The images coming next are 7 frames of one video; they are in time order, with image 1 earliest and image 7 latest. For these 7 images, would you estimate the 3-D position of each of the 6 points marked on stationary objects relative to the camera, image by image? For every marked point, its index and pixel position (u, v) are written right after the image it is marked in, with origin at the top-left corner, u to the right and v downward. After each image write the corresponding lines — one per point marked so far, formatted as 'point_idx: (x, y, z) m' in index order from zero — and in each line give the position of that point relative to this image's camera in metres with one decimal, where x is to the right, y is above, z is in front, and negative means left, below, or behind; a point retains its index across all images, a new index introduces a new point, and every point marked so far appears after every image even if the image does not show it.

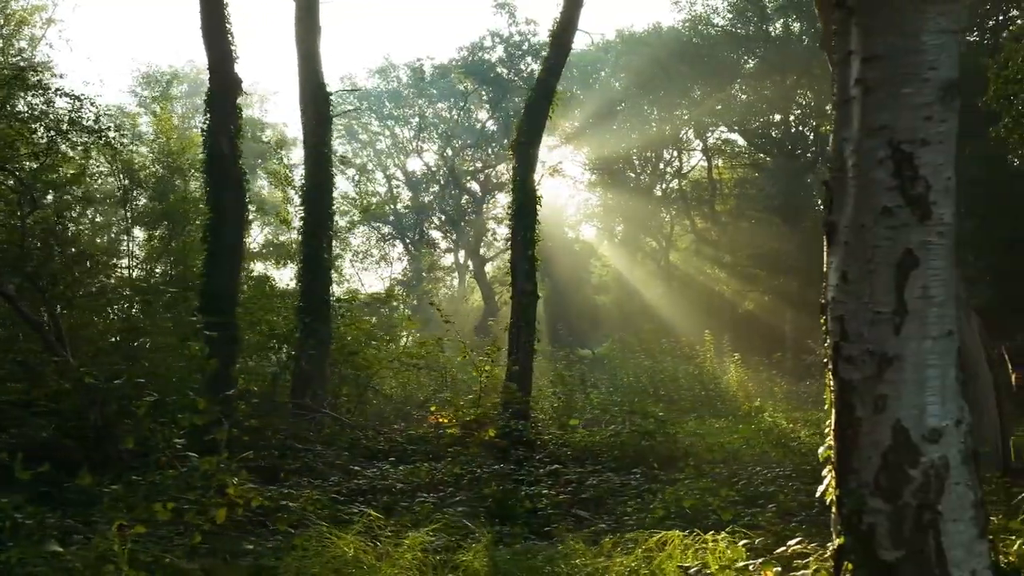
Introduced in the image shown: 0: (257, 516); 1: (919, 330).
0: (-1.9, -1.7, +7.0) m
1: (+1.6, -0.2, +3.8) m
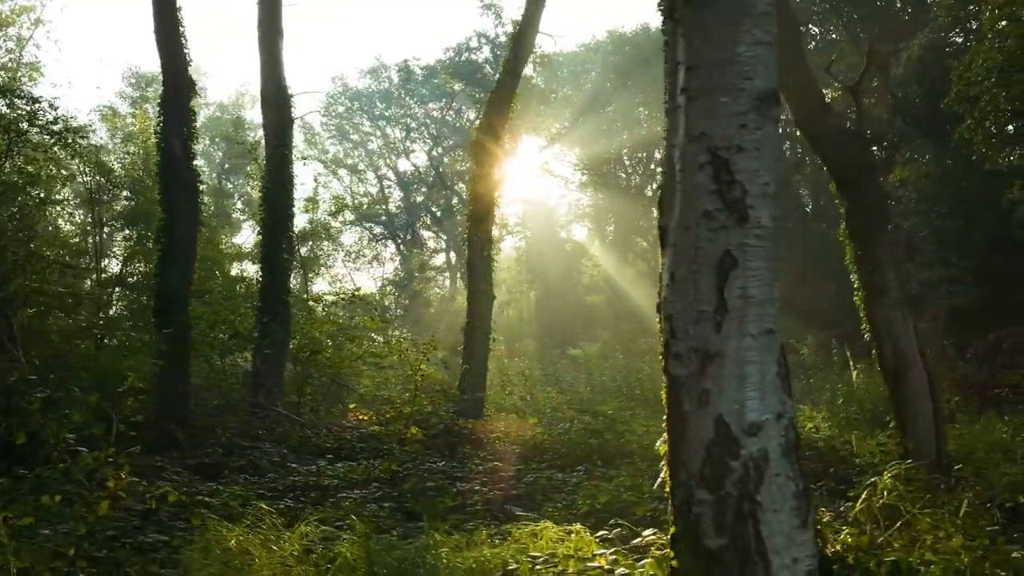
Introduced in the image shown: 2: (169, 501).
0: (-2.6, -1.7, +7.2) m
1: (+1.0, -0.2, +4.0) m
2: (-2.6, -1.6, +7.2) m
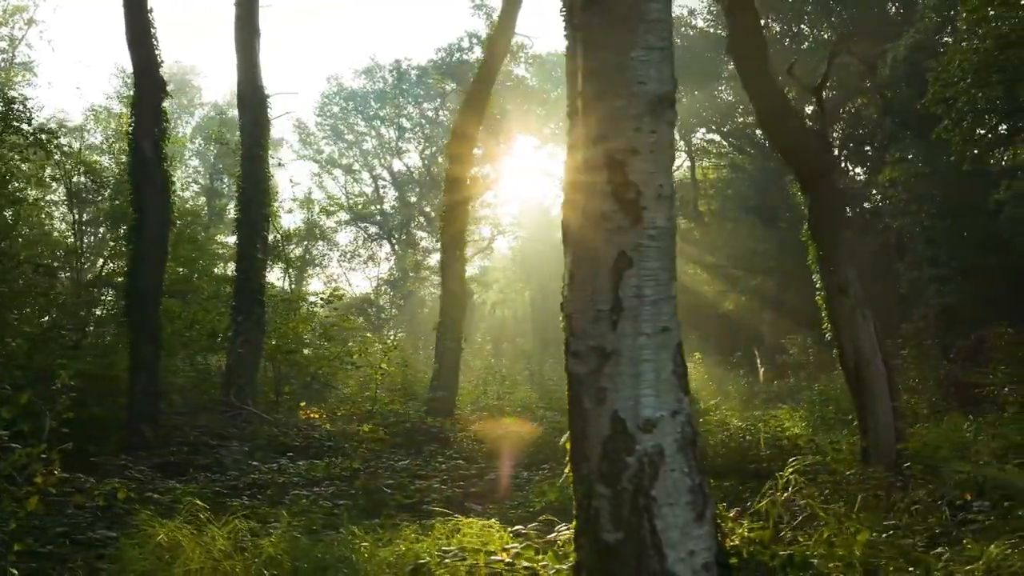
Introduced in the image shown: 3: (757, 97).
0: (-3.0, -1.7, +7.2) m
1: (+0.5, -0.2, +4.1) m
2: (-3.0, -1.6, +7.3) m
3: (+2.9, +2.3, +11.1) m
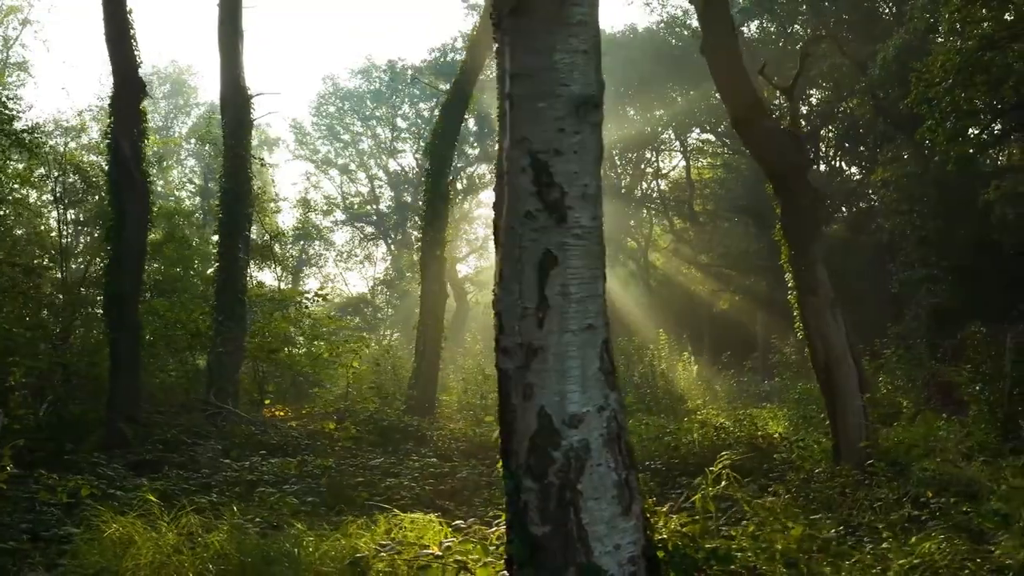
0: (-3.3, -1.7, +7.3) m
1: (+0.2, -0.2, +4.2) m
2: (-3.3, -1.6, +7.4) m
3: (+2.6, +2.3, +11.2) m
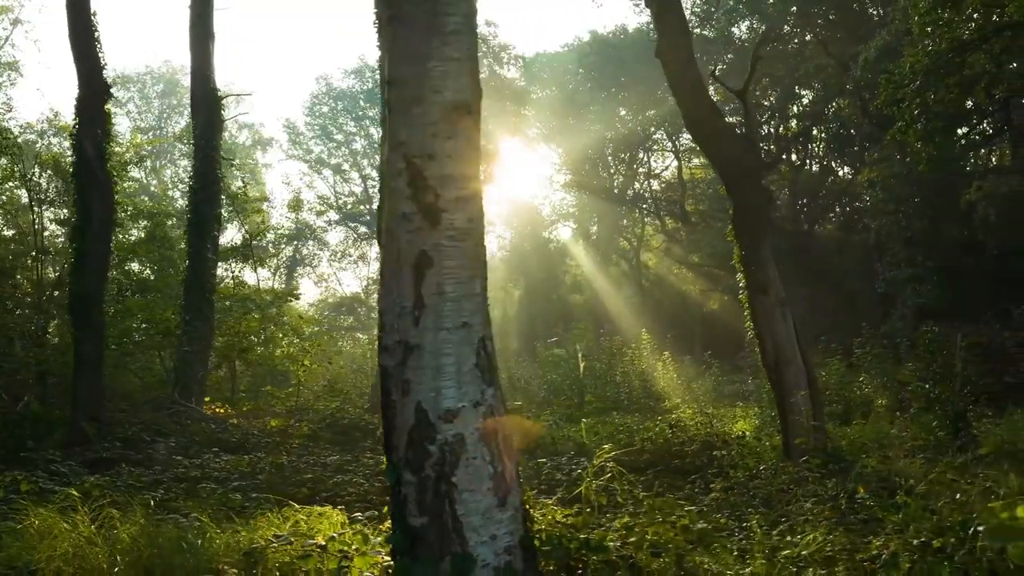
0: (-3.9, -1.7, +7.5) m
1: (-0.4, -0.2, +4.3) m
2: (-3.9, -1.6, +7.5) m
3: (+2.0, +2.3, +11.3) m
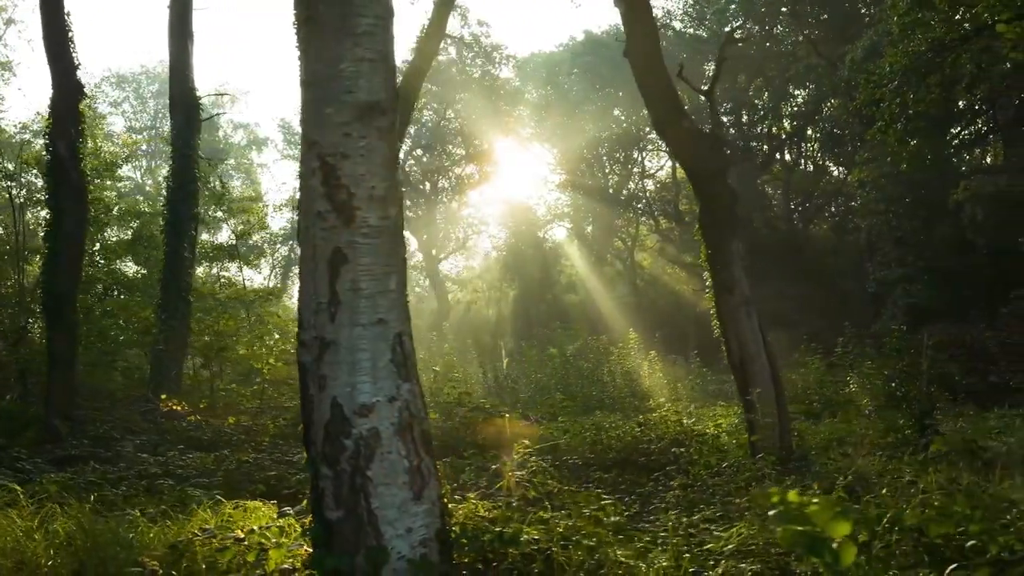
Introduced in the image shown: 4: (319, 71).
0: (-4.3, -1.6, +7.5) m
1: (-0.8, -0.1, +4.4) m
2: (-4.3, -1.6, +7.6) m
3: (+1.6, +2.3, +11.4) m
4: (-0.9, +1.0, +4.4) m
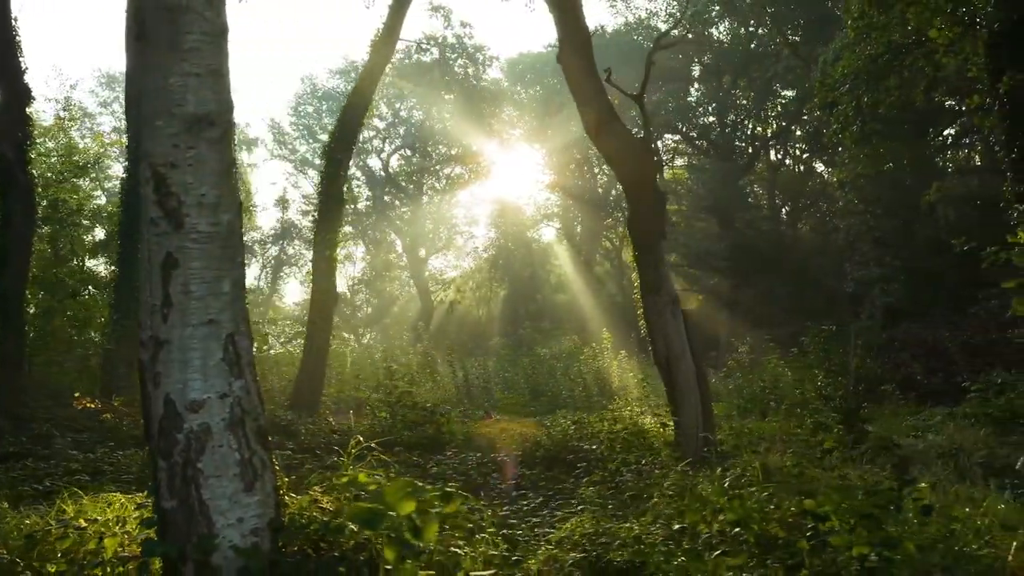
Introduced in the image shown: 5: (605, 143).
0: (-5.2, -1.7, +7.8) m
1: (-1.6, -0.2, +4.6) m
2: (-5.2, -1.6, +7.8) m
3: (+0.8, +2.3, +11.7) m
4: (-1.8, +1.0, +4.6) m
5: (+1.1, +1.8, +11.7) m
